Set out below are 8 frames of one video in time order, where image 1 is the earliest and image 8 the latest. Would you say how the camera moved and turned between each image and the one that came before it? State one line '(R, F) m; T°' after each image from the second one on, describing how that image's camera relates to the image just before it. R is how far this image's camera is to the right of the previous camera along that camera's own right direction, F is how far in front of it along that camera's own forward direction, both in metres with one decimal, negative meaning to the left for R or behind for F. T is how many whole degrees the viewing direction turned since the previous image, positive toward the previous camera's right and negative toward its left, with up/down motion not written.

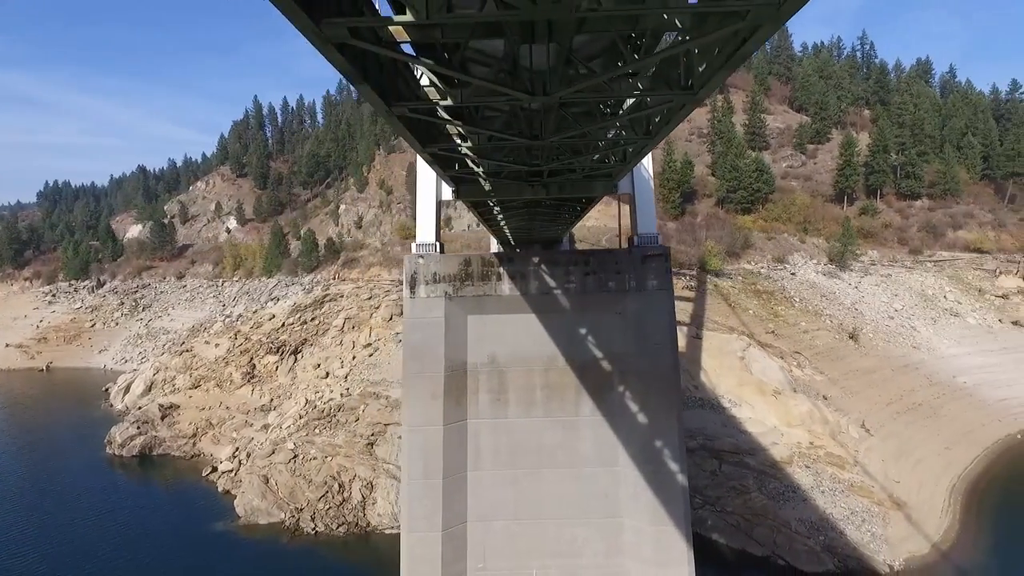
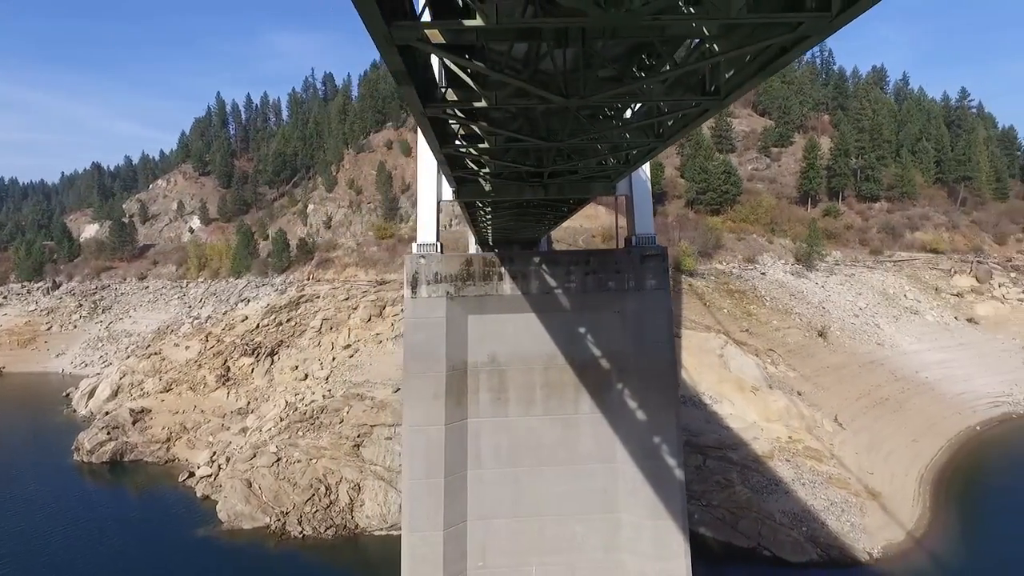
(-0.7, -0.1) m; +3°
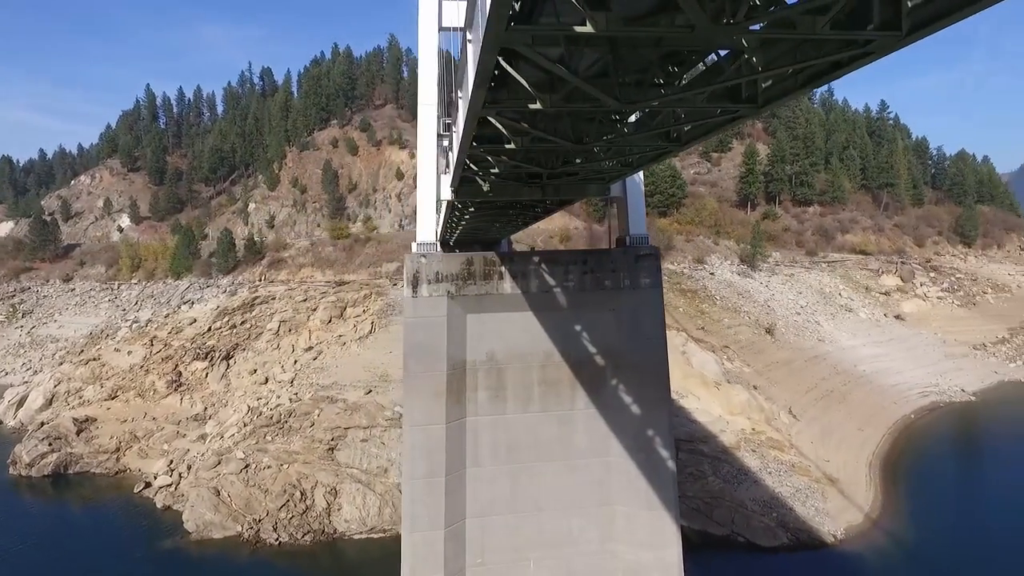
(-1.2, -0.1) m; +6°
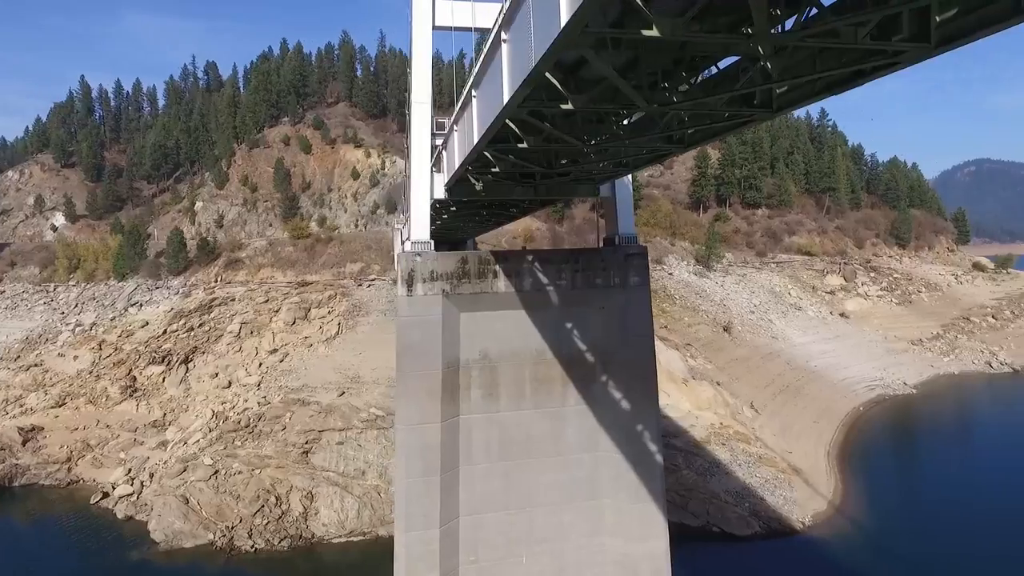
(-0.9, -0.1) m; +5°
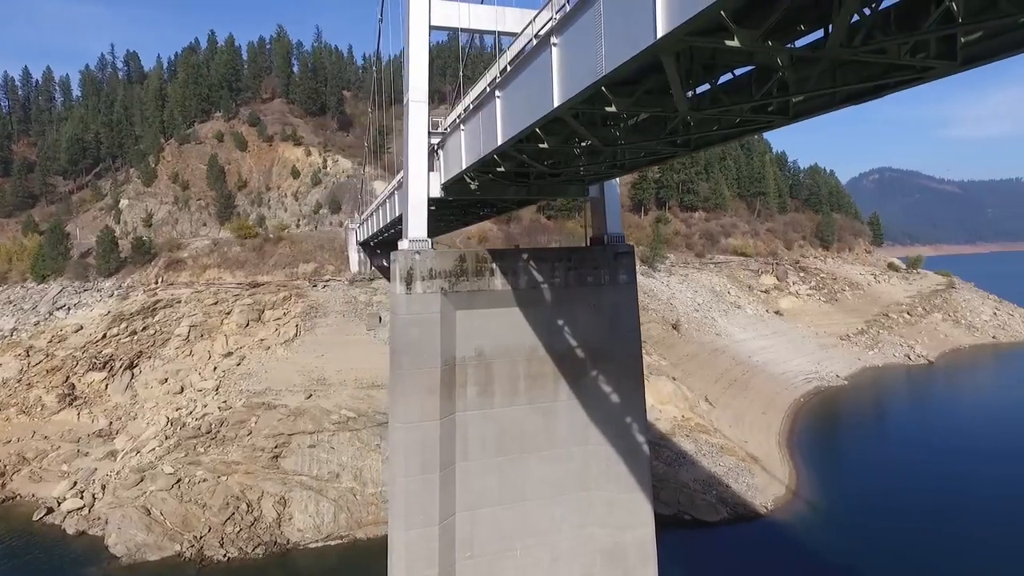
(-1.2, -0.2) m; +6°
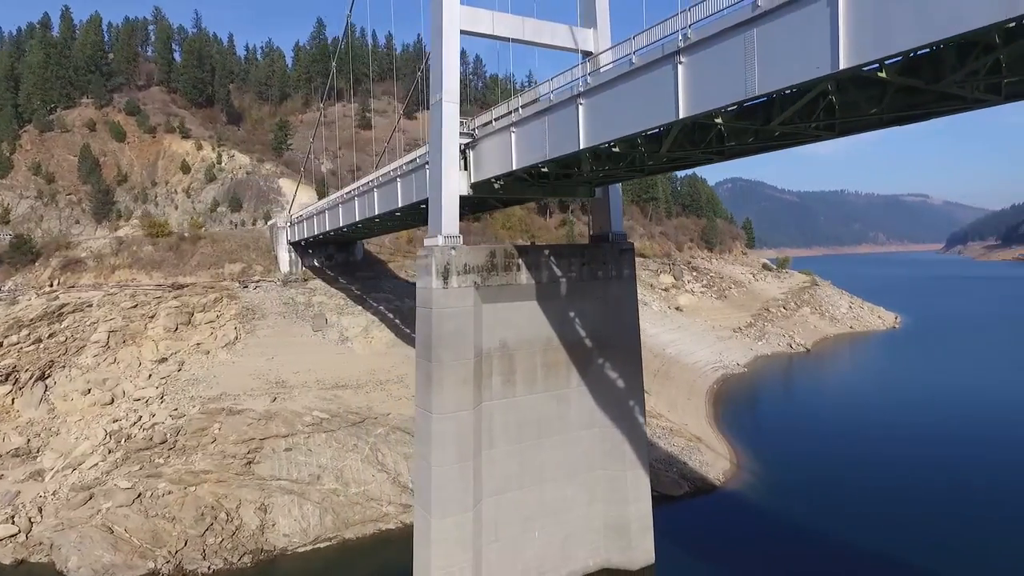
(-3.0, -0.4) m; +11°
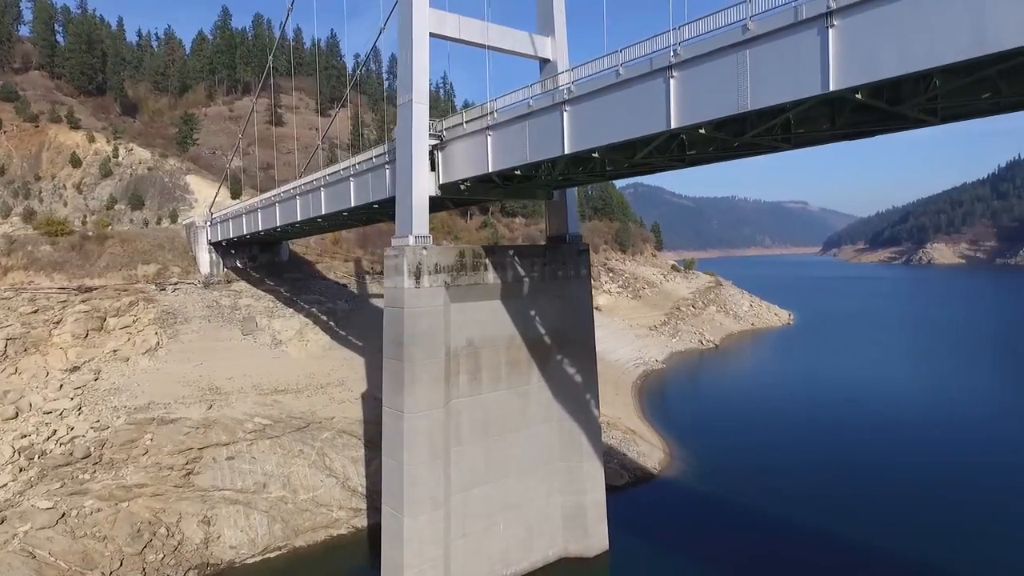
(-1.2, -0.2) m; +8°
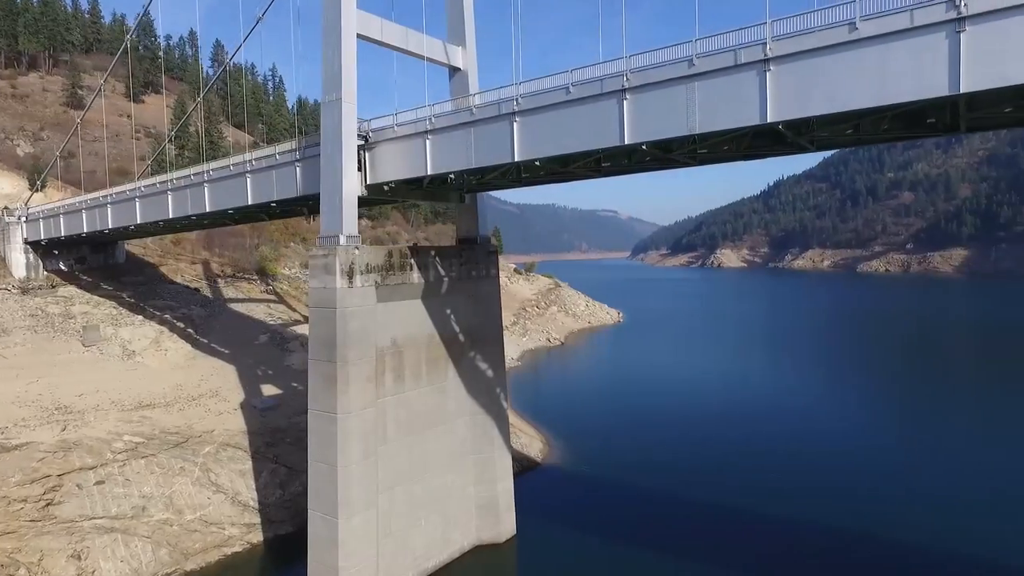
(-2.1, -0.4) m; +16°
